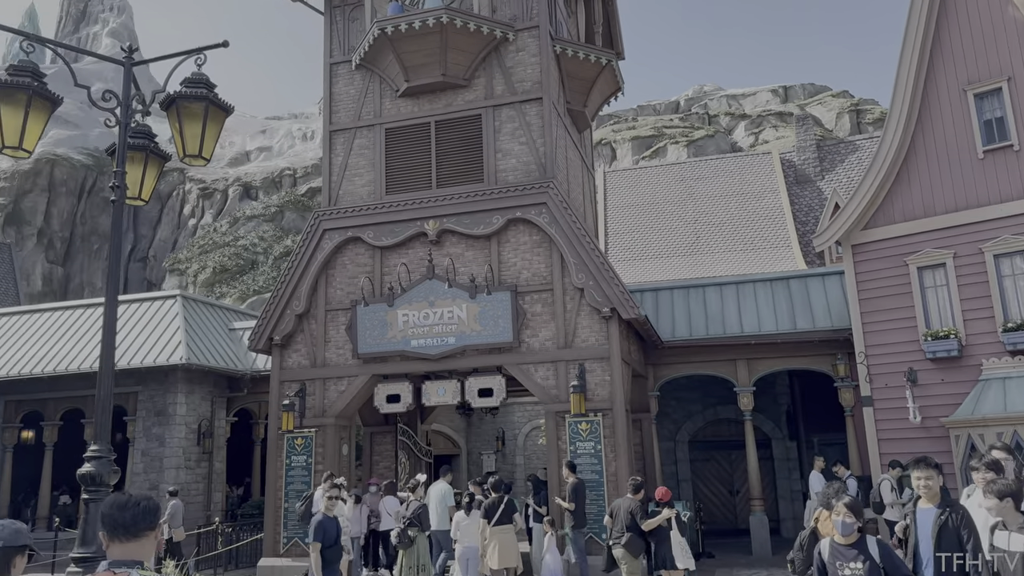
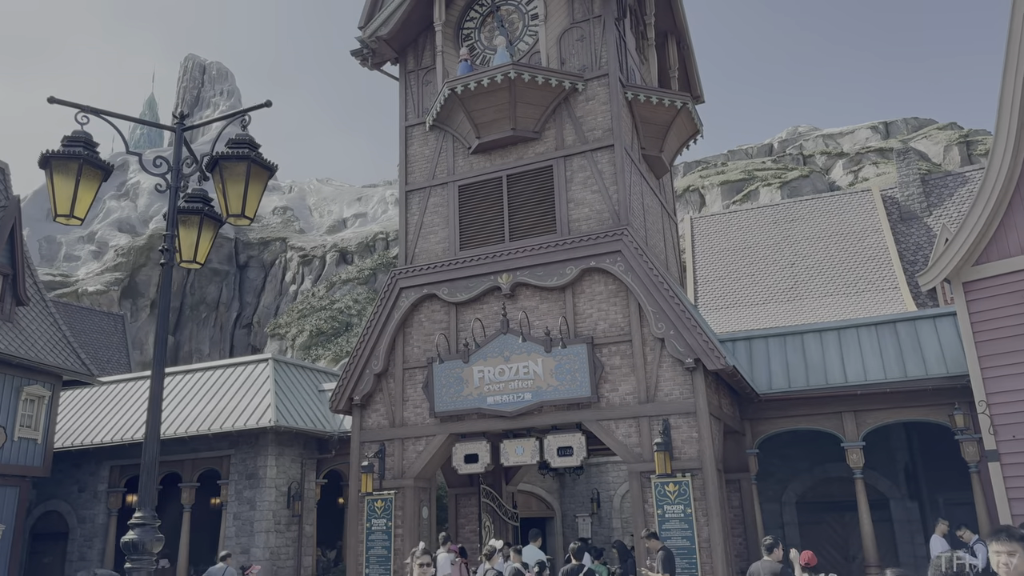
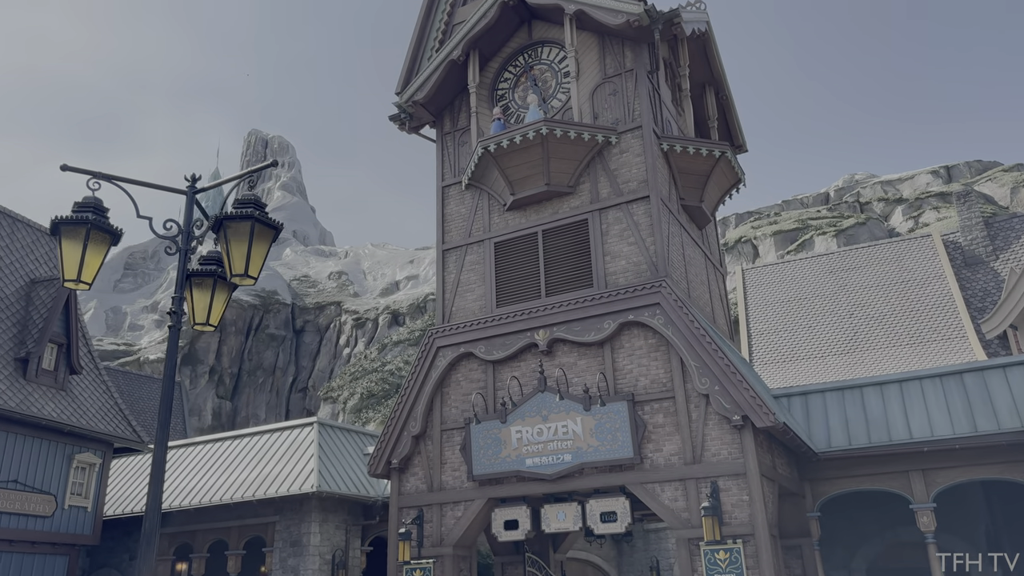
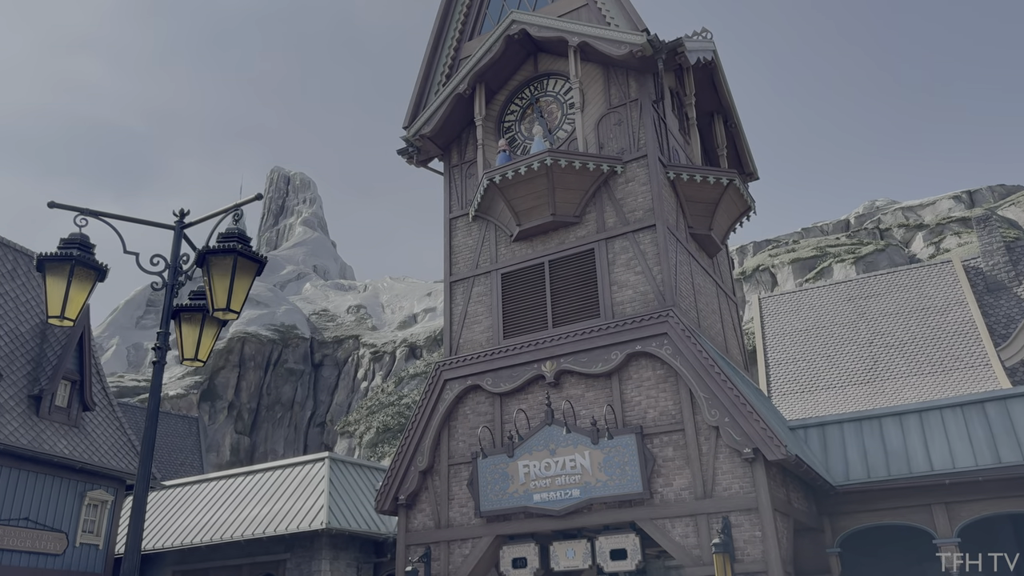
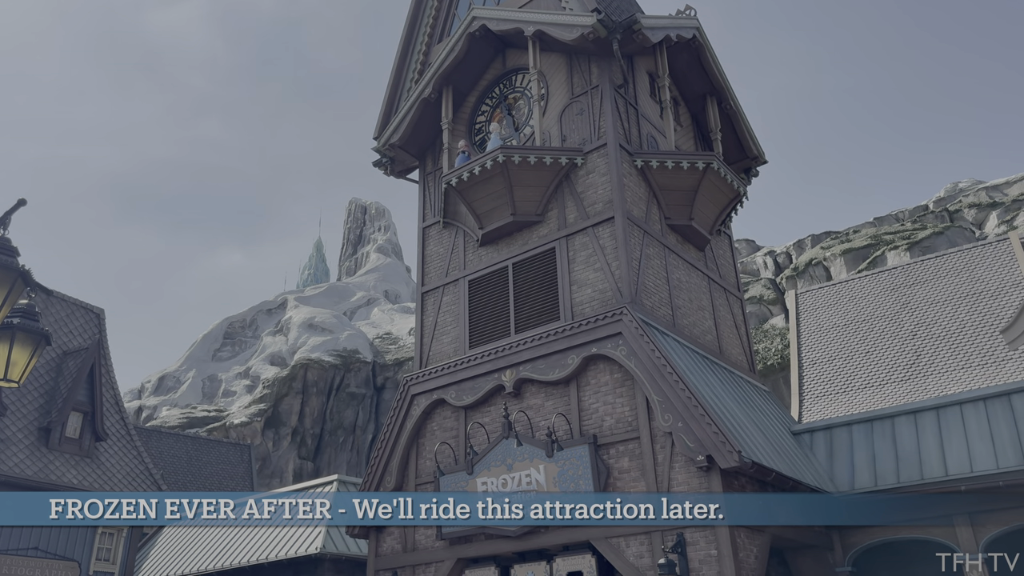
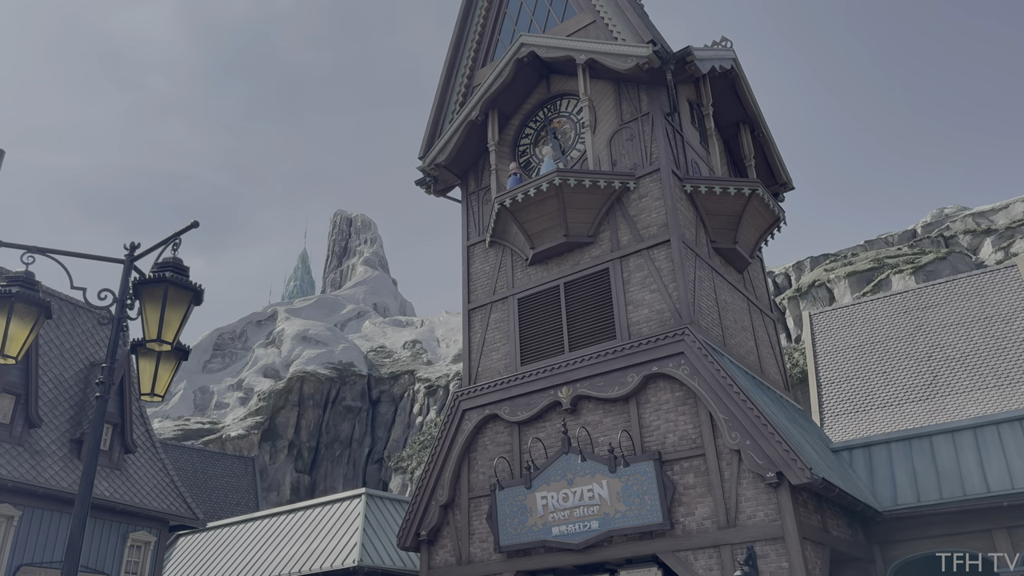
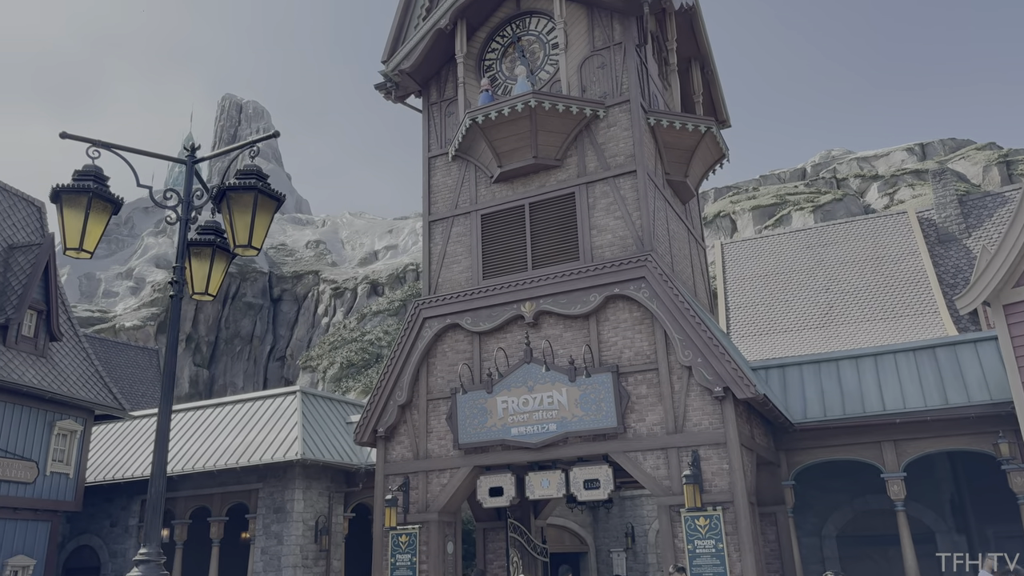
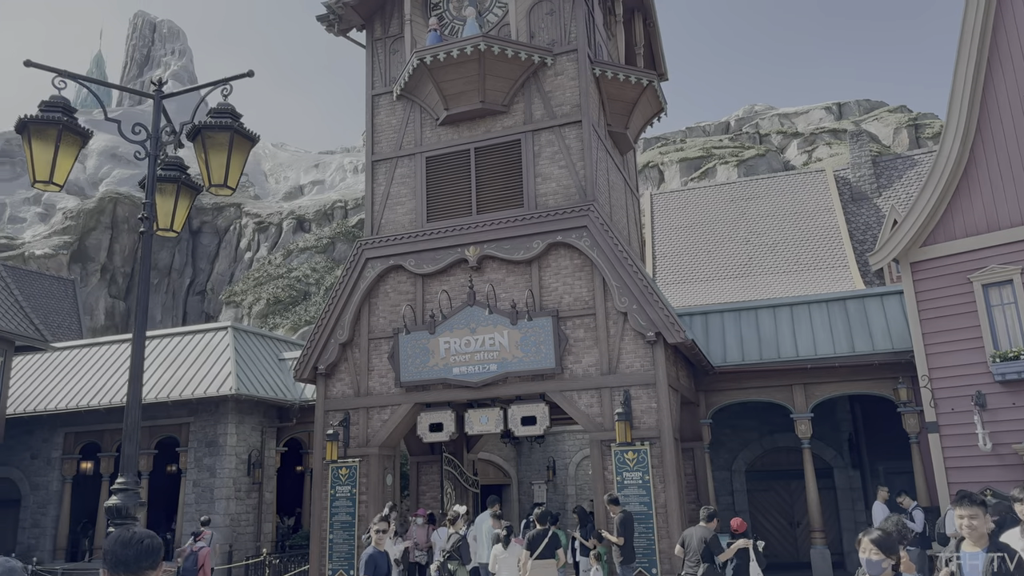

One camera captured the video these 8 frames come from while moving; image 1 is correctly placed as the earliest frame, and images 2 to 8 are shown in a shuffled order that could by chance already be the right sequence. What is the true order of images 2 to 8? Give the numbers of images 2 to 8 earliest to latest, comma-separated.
8, 2, 7, 3, 4, 6, 5
